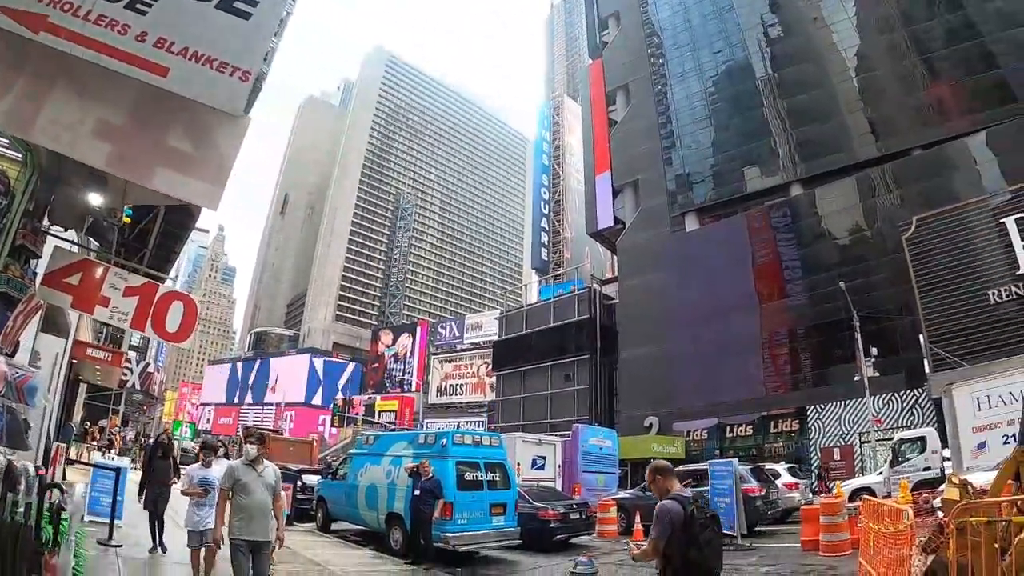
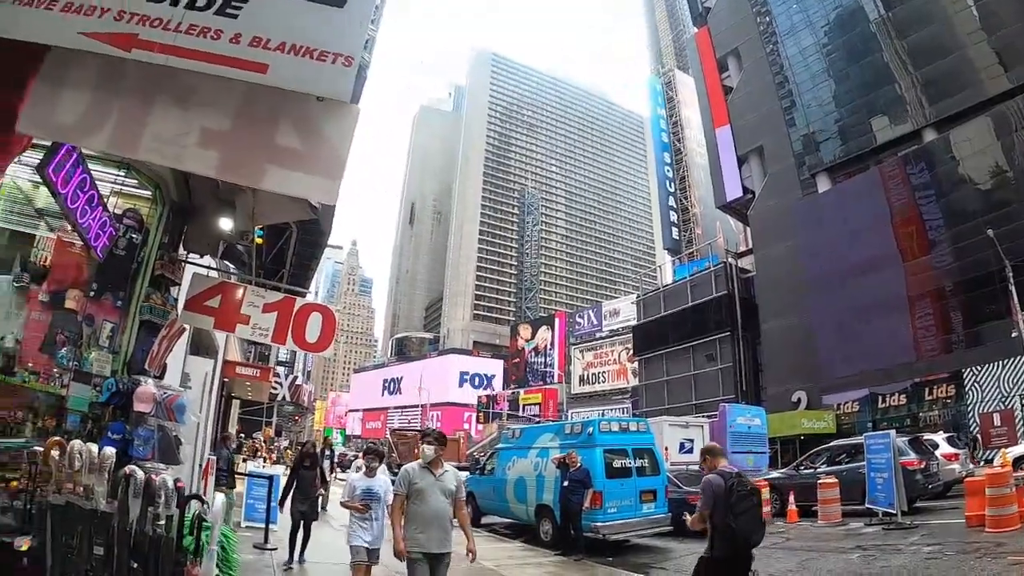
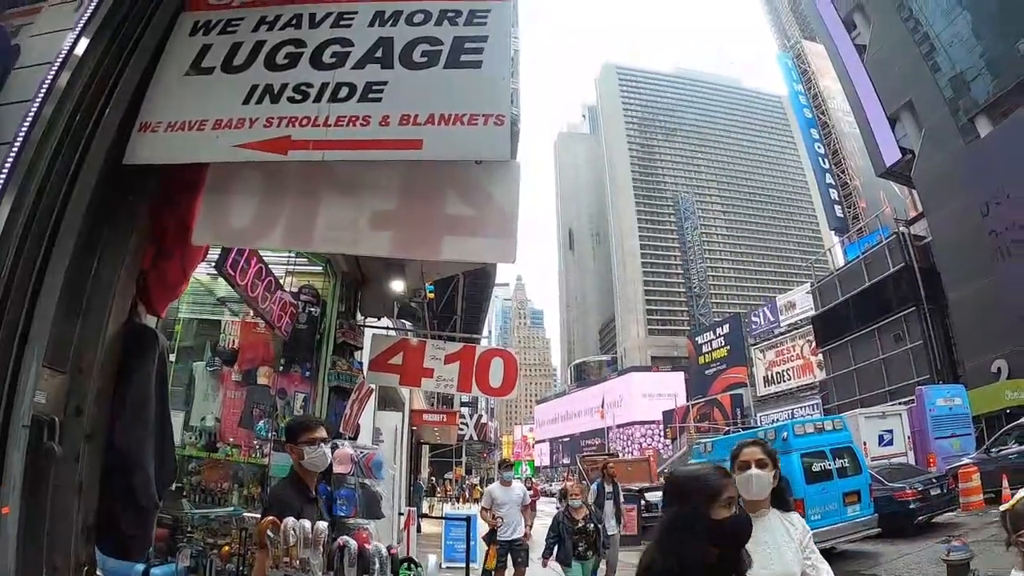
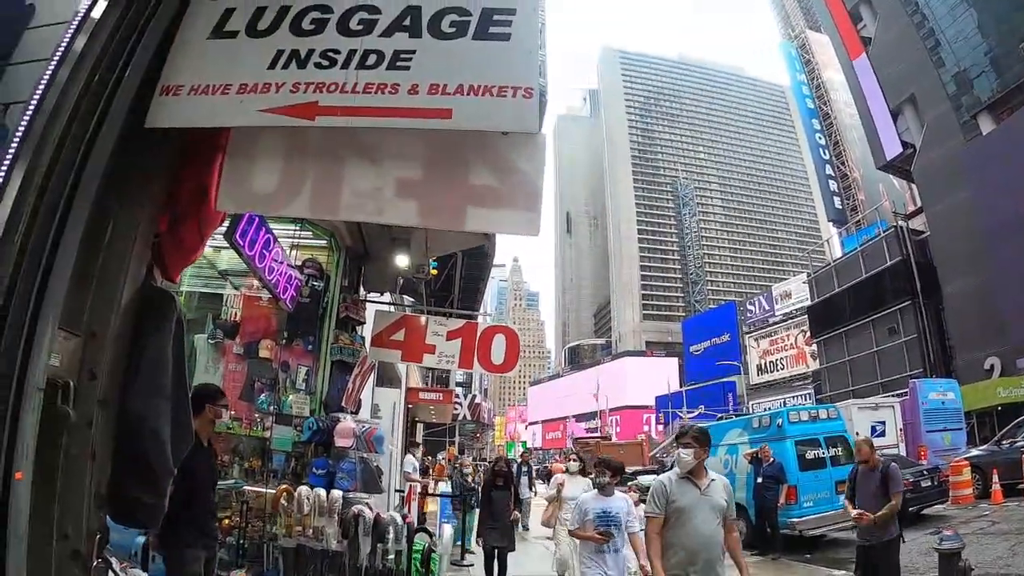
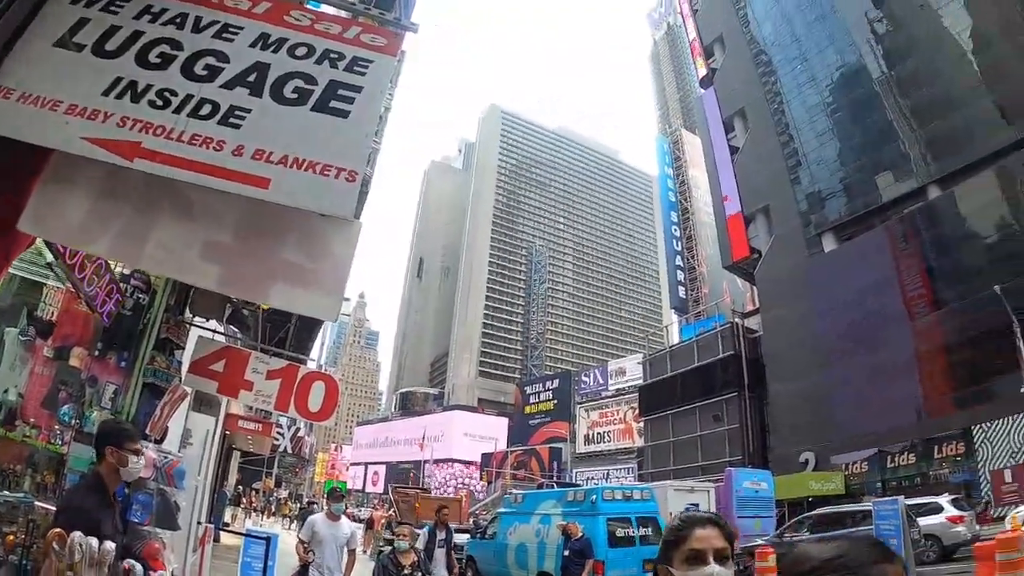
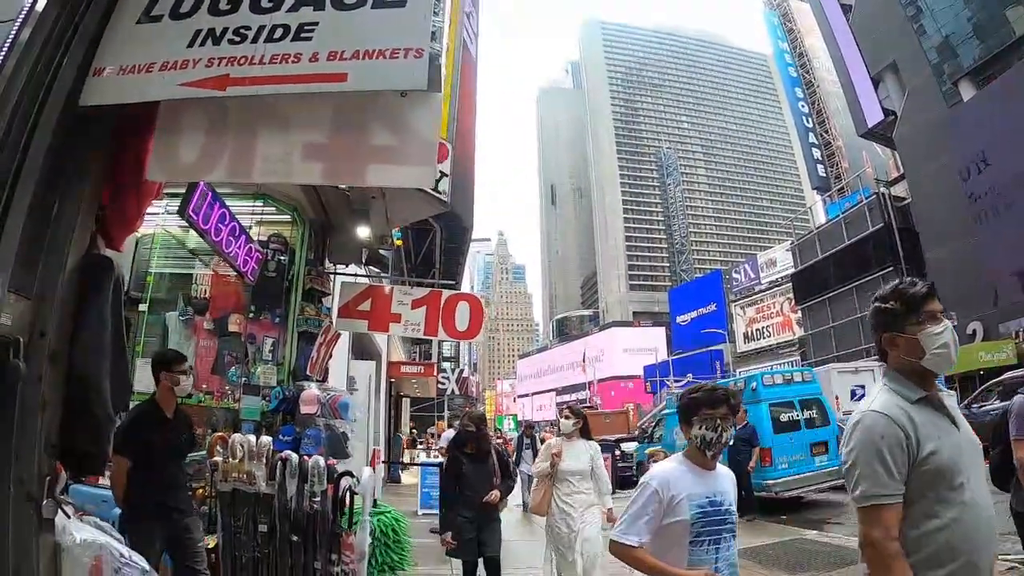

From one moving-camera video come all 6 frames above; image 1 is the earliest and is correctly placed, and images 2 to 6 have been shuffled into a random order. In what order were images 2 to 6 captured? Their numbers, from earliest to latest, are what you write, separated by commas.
2, 4, 6, 3, 5
